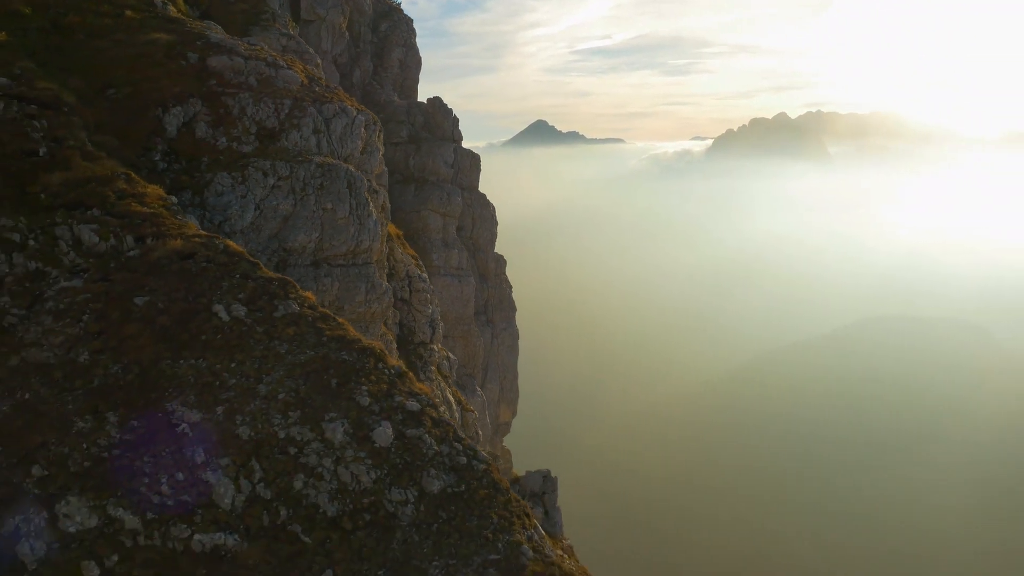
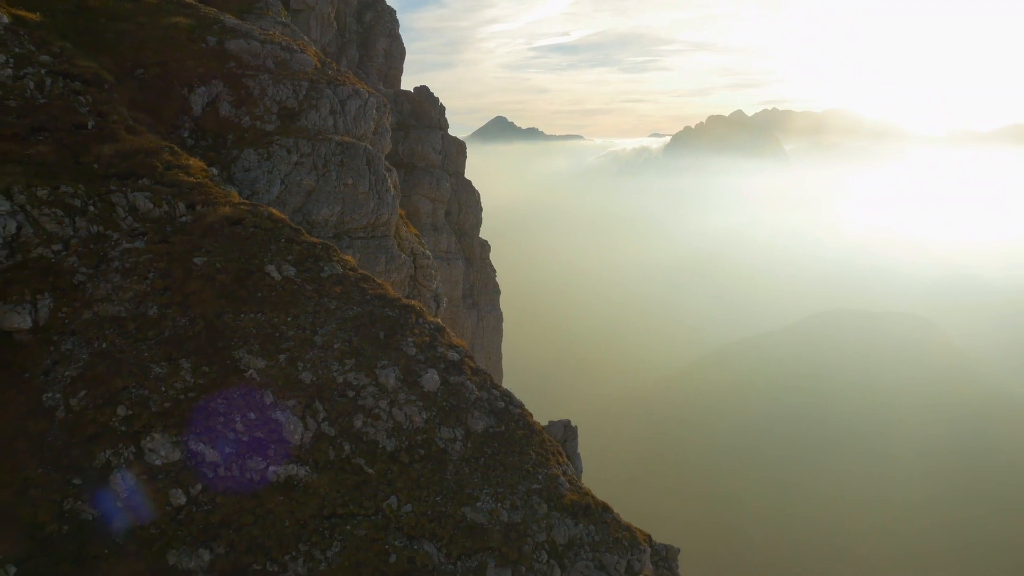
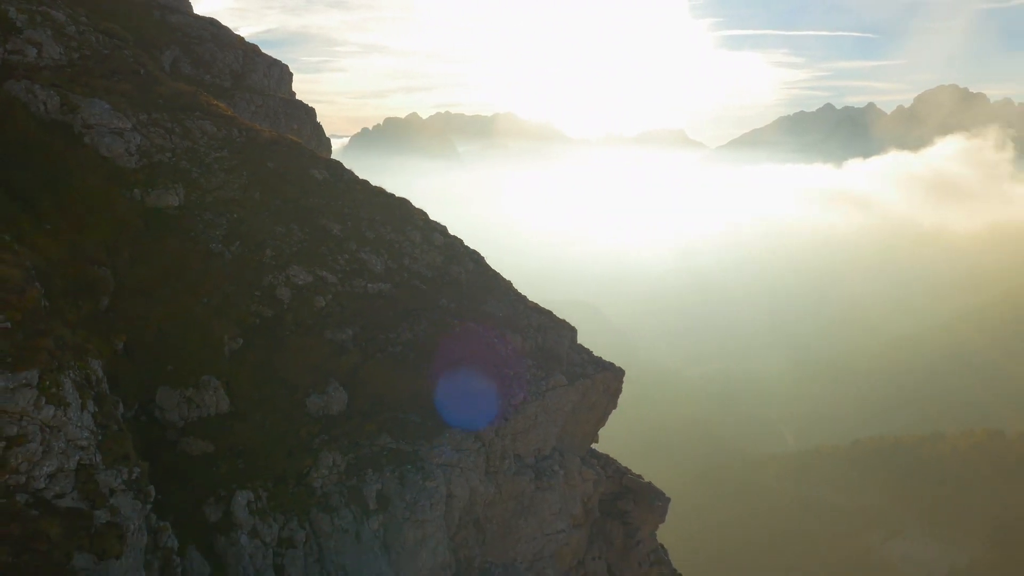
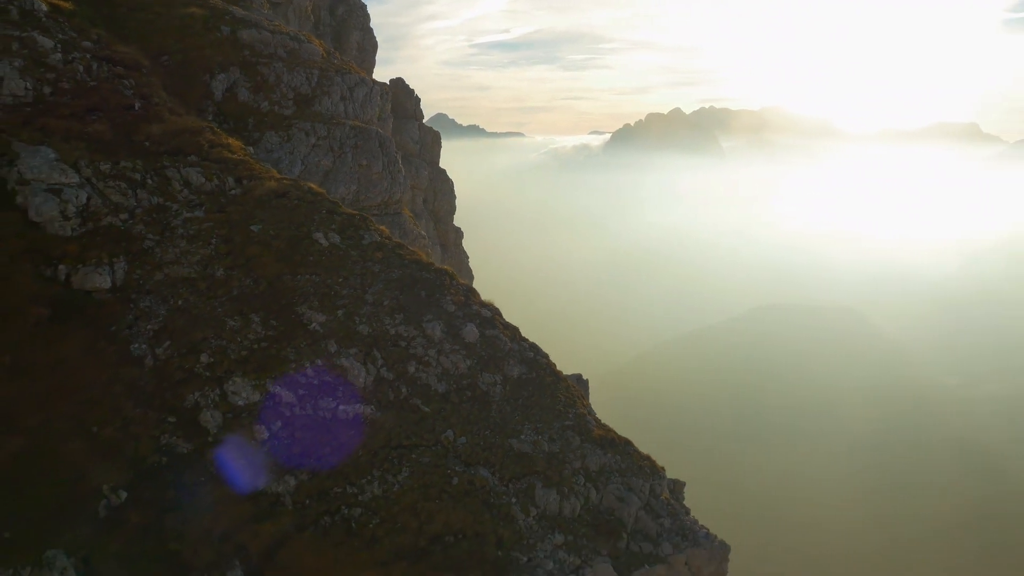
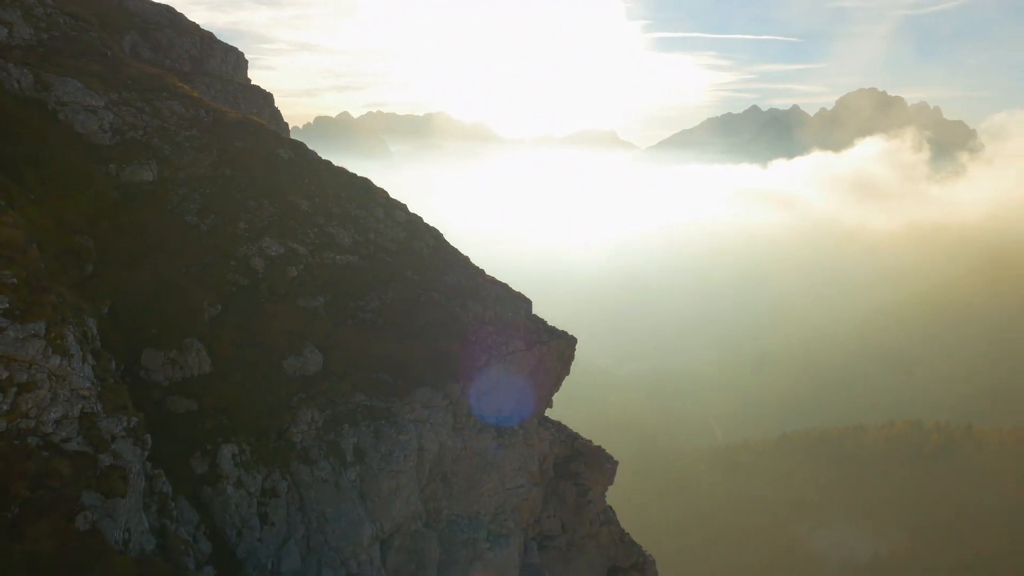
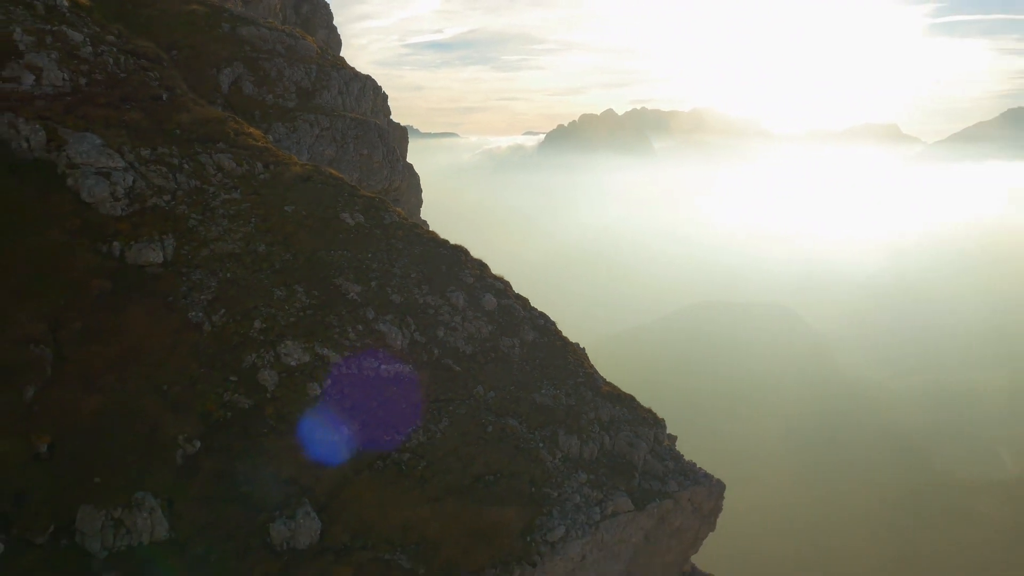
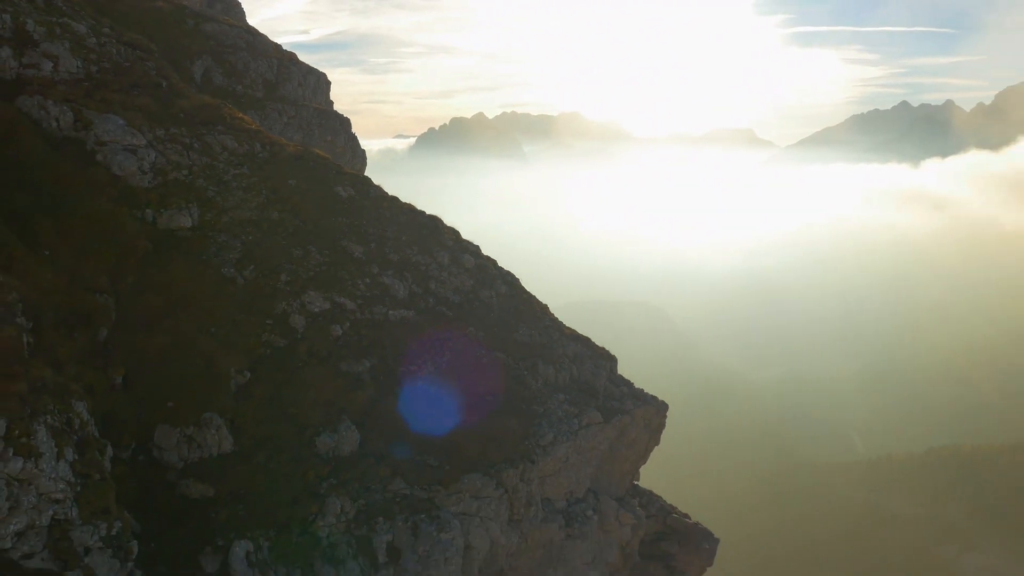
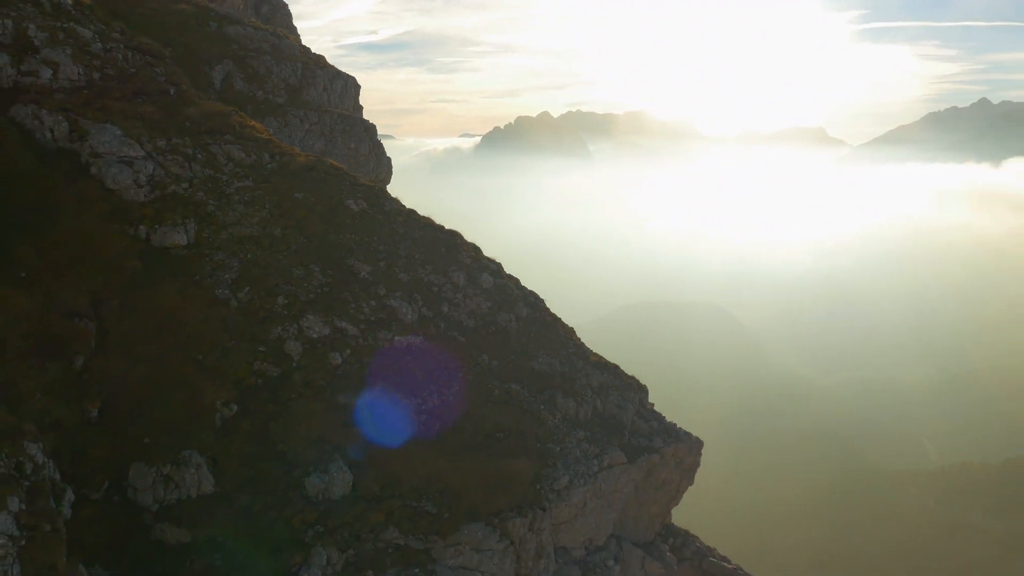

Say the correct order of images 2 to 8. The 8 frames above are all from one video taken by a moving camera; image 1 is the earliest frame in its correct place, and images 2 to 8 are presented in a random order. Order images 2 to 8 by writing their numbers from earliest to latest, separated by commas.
2, 4, 6, 8, 7, 3, 5
